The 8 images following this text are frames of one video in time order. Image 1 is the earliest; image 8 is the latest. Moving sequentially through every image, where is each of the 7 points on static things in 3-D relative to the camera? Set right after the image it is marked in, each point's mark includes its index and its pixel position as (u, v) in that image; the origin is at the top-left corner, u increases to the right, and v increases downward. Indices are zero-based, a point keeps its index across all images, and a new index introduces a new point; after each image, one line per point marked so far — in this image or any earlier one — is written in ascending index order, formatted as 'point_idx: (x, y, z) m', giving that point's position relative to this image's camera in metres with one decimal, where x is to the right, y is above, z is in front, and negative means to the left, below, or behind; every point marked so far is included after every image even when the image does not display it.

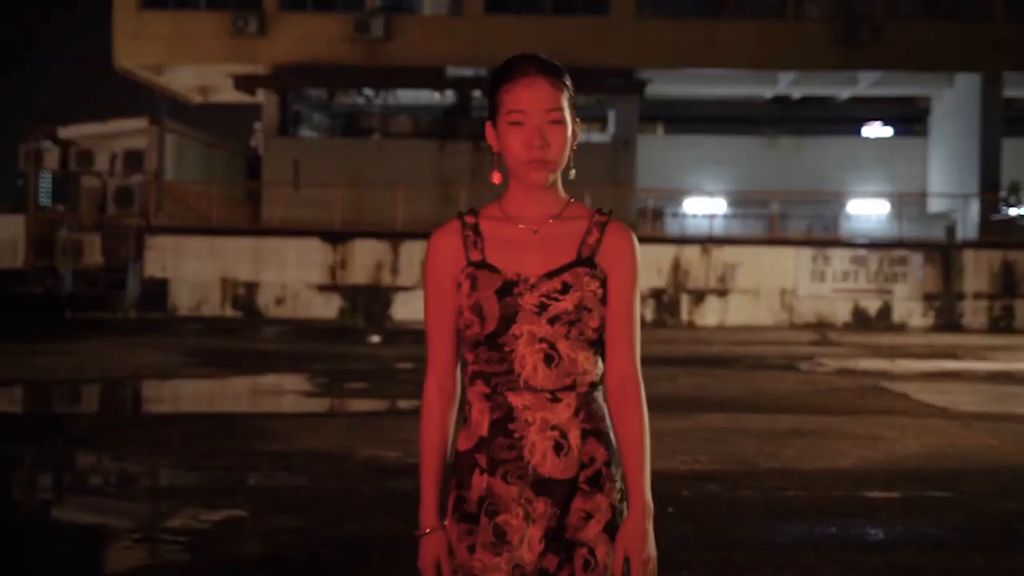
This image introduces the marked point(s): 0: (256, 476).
0: (-1.2, -0.9, +10.5) m
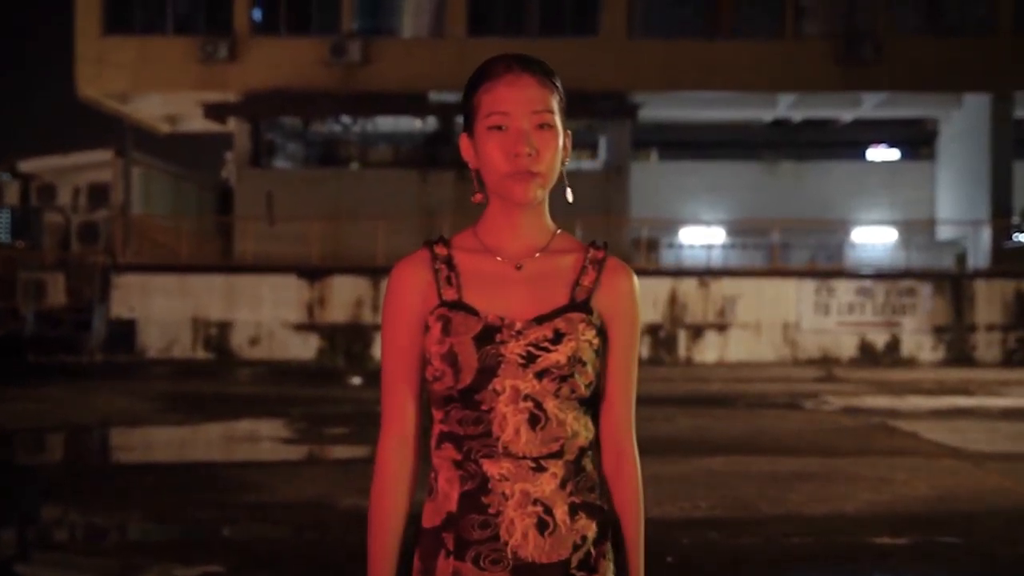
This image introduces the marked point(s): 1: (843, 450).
0: (-1.3, -1.1, +9.7) m
1: (+2.0, -1.0, +12.9) m
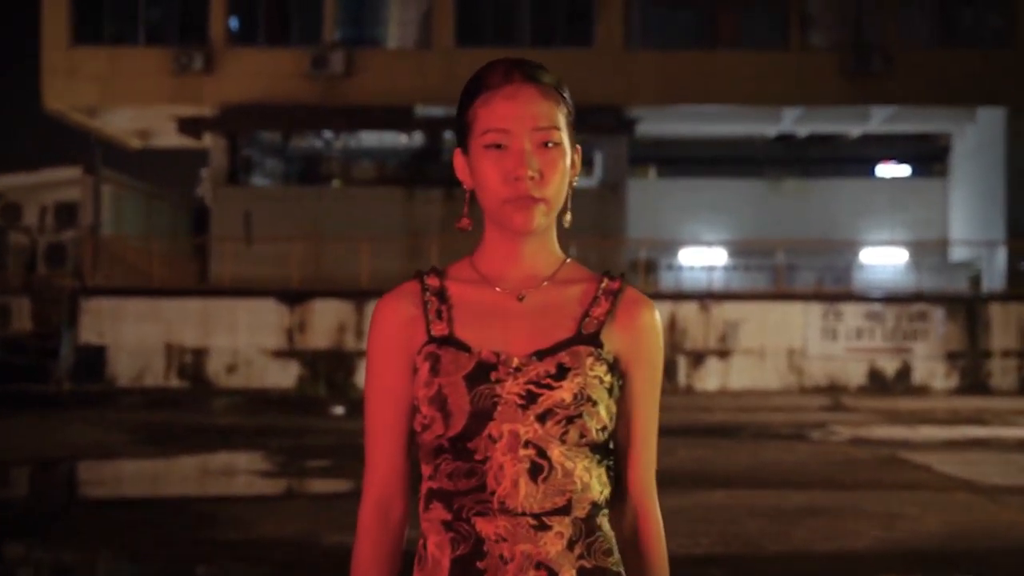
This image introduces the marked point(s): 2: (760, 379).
0: (-1.3, -1.2, +8.9) m
1: (+1.9, -1.1, +12.2) m
2: (+1.9, -0.7, +16.1) m
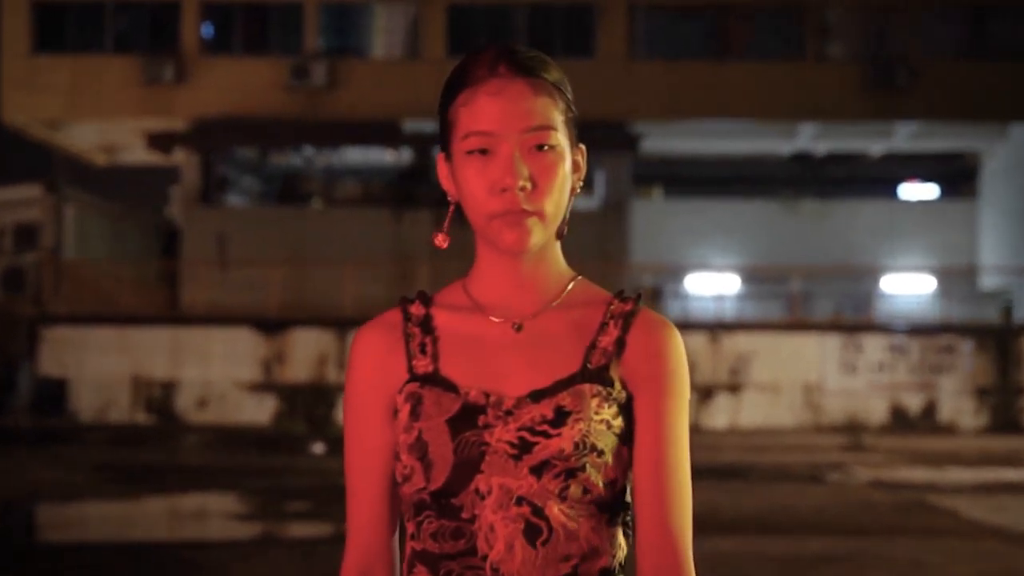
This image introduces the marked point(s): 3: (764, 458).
0: (-1.3, -1.3, +7.9) m
1: (+1.9, -1.3, +11.2) m
2: (+1.8, -0.9, +15.1) m
3: (+1.5, -1.0, +12.9) m
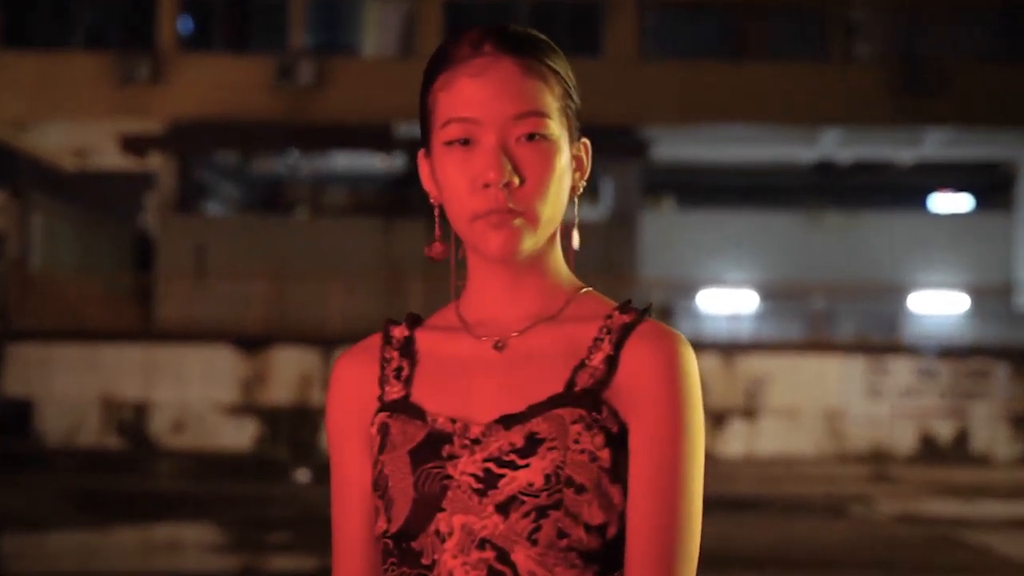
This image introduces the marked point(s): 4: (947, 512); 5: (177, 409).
0: (-1.4, -1.3, +7.0) m
1: (+1.9, -1.4, +10.3) m
2: (+1.8, -1.0, +14.2) m
3: (+1.5, -1.1, +12.0) m
4: (+2.3, -1.2, +11.4) m
5: (-2.0, -0.7, +12.4) m
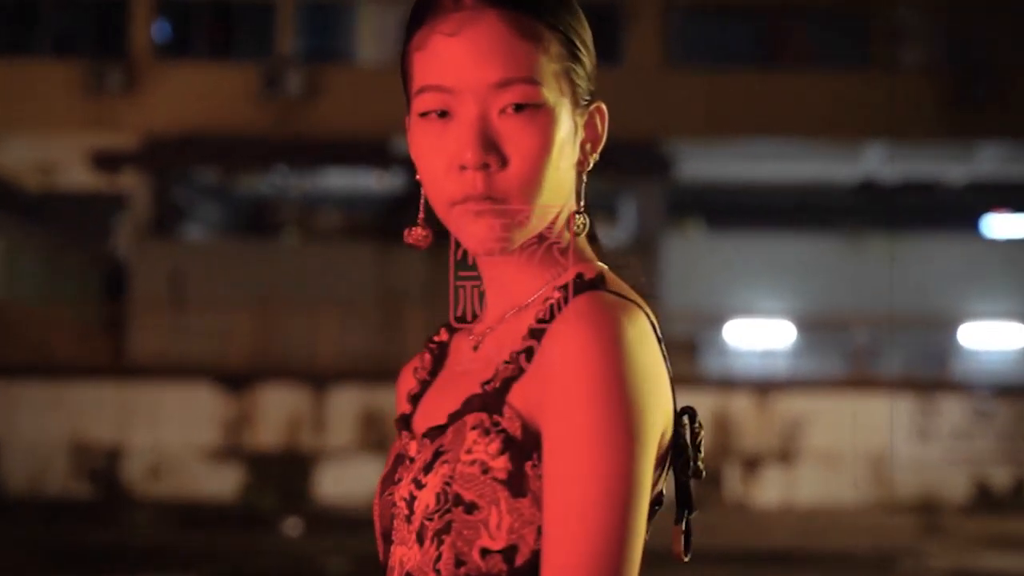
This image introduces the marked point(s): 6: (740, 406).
0: (-1.3, -1.4, +5.9) m
1: (+1.9, -1.5, +9.2) m
2: (+1.9, -1.2, +13.1) m
3: (+1.6, -1.3, +10.9) m
4: (+2.4, -1.3, +10.3) m
5: (-1.9, -0.9, +11.3) m
6: (+1.1, -0.6, +10.3) m
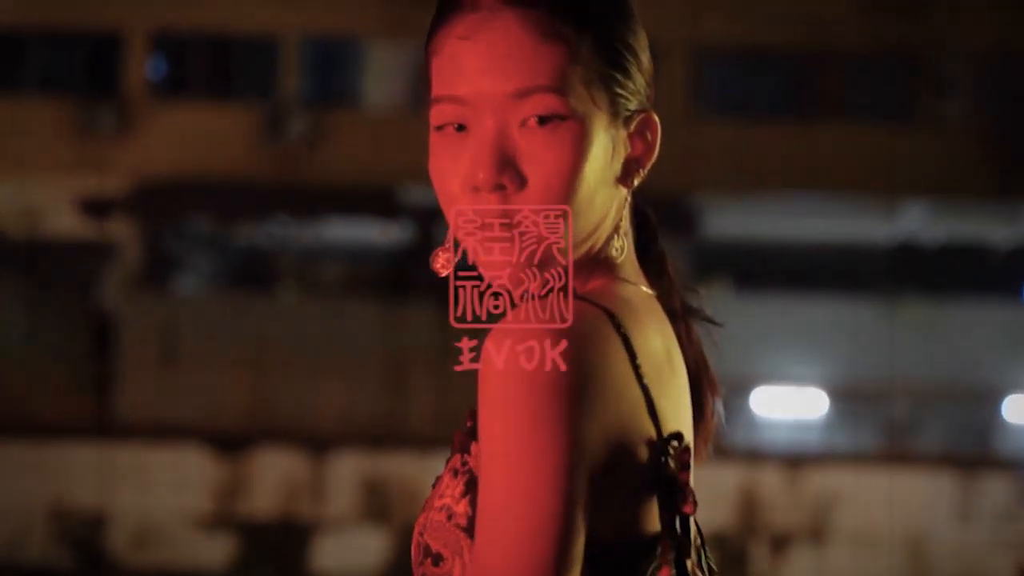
0: (-1.3, -1.5, +5.2) m
1: (+2.0, -1.8, +8.4) m
2: (+2.0, -1.7, +12.3) m
3: (+1.6, -1.6, +10.1) m
4: (+2.4, -1.7, +9.5) m
5: (-1.8, -1.2, +10.6) m
6: (+1.1, -0.9, +9.6) m
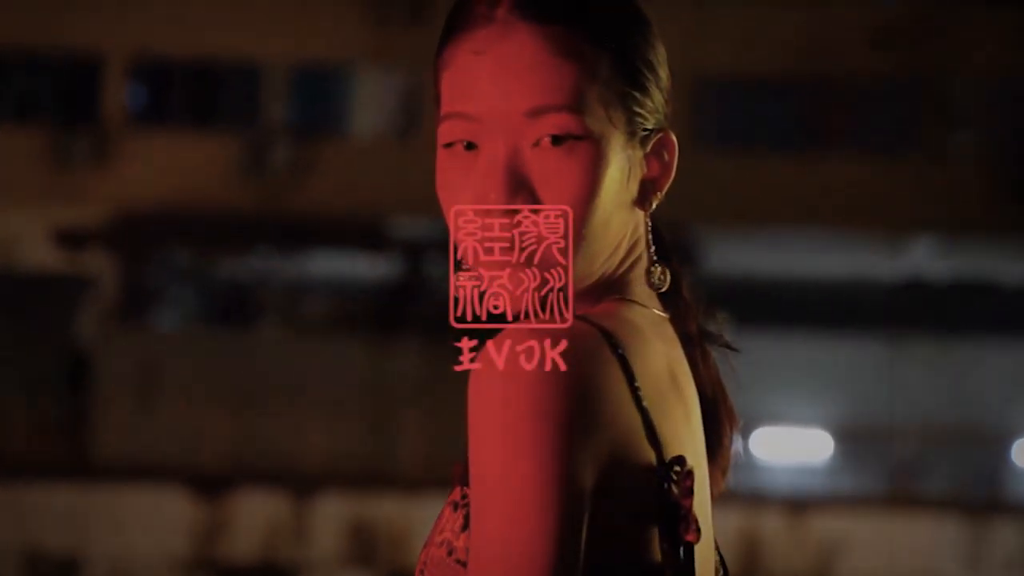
0: (-1.3, -1.5, +4.8) m
1: (+1.9, -1.9, +8.1) m
2: (+1.9, -1.9, +12.0) m
3: (+1.6, -1.8, +9.8) m
4: (+2.4, -1.8, +9.2) m
5: (-1.9, -1.3, +10.3) m
6: (+1.1, -1.0, +9.2) m
